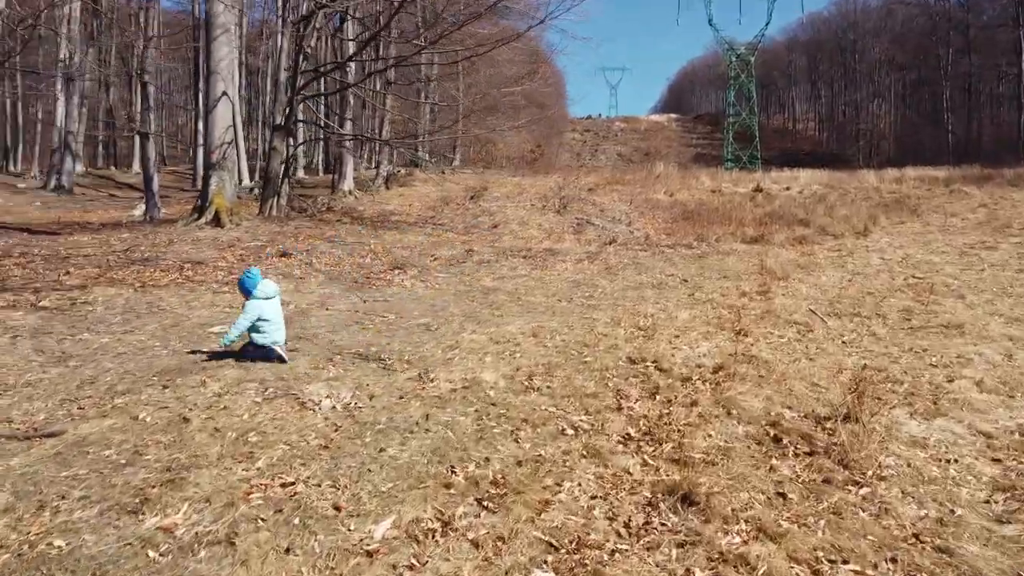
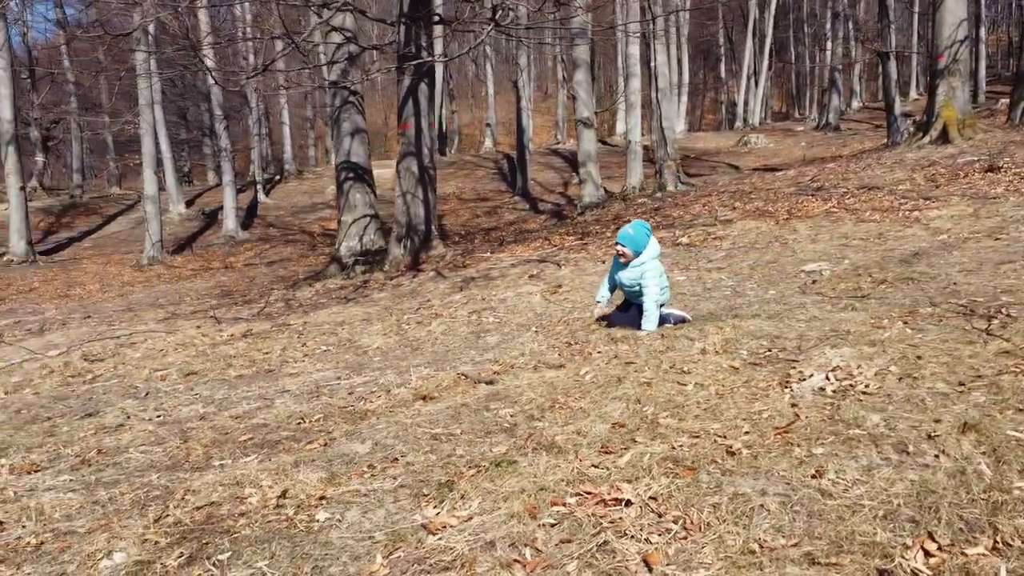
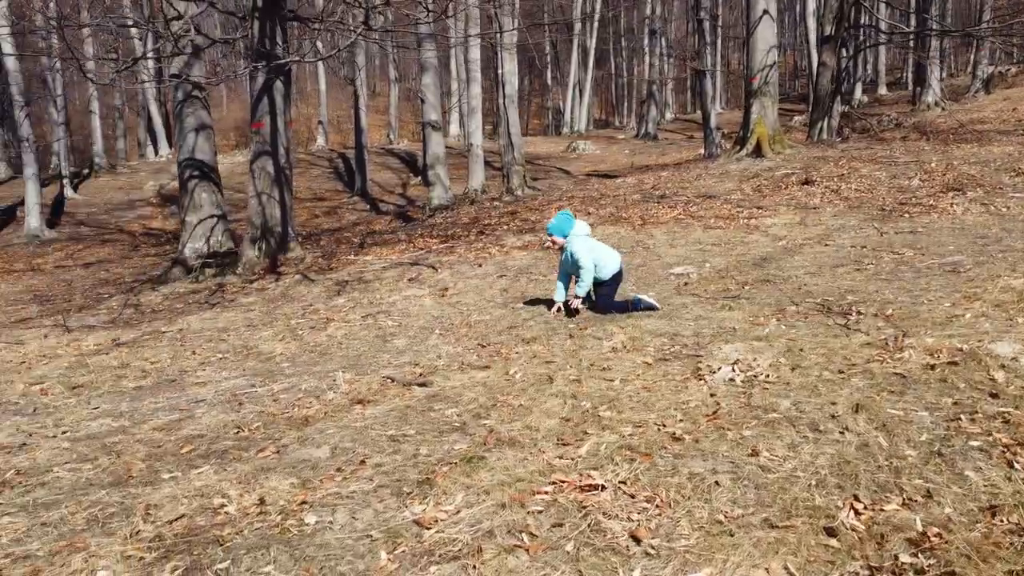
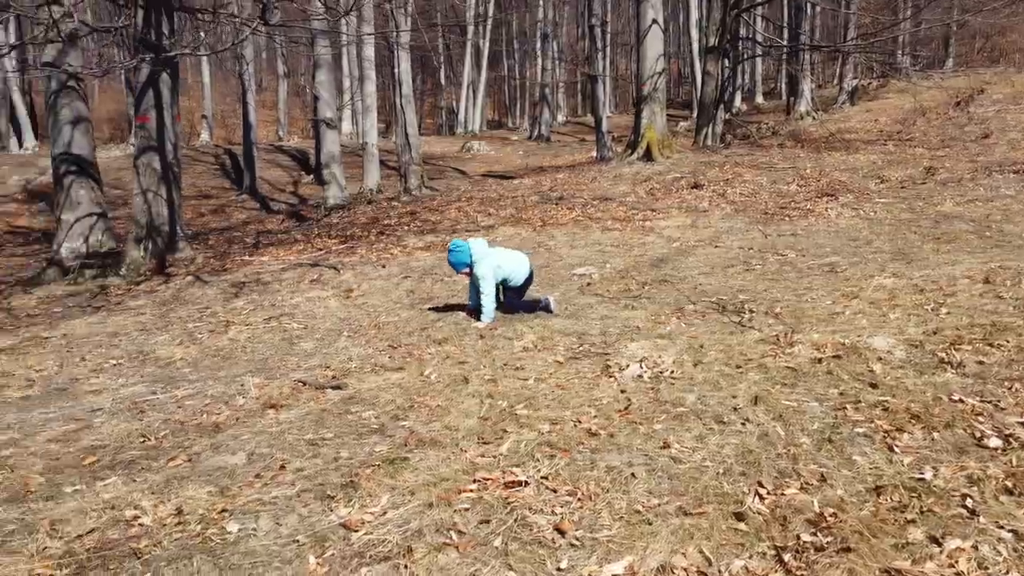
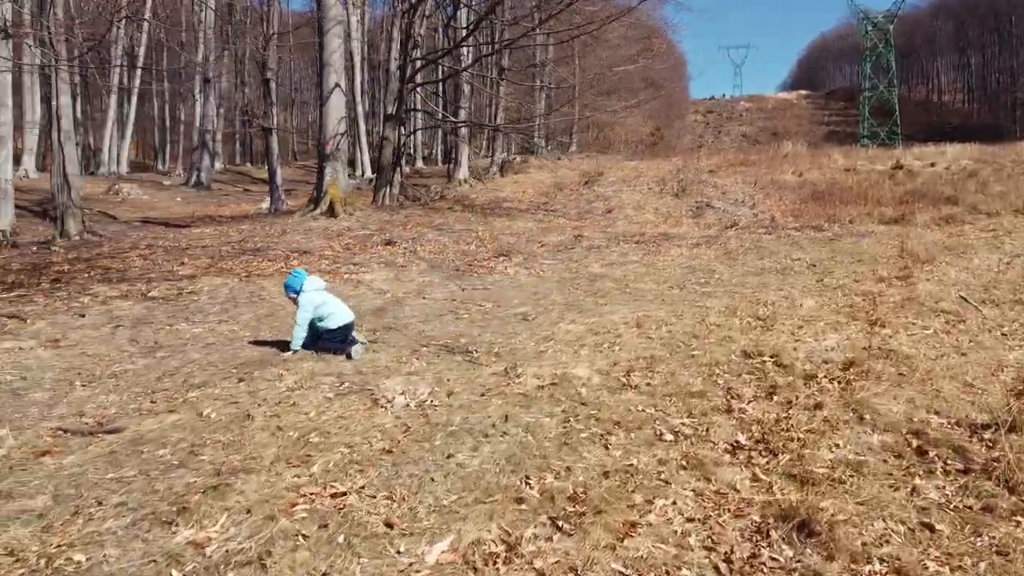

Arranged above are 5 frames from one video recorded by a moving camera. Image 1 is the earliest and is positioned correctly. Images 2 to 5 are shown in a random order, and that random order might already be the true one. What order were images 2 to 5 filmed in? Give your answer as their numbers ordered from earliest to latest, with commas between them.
5, 4, 3, 2
